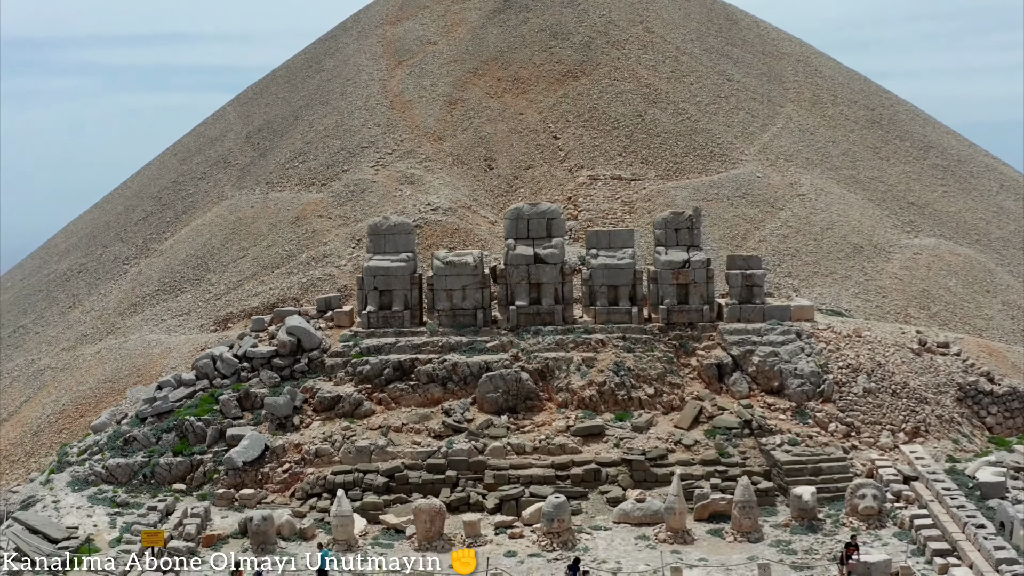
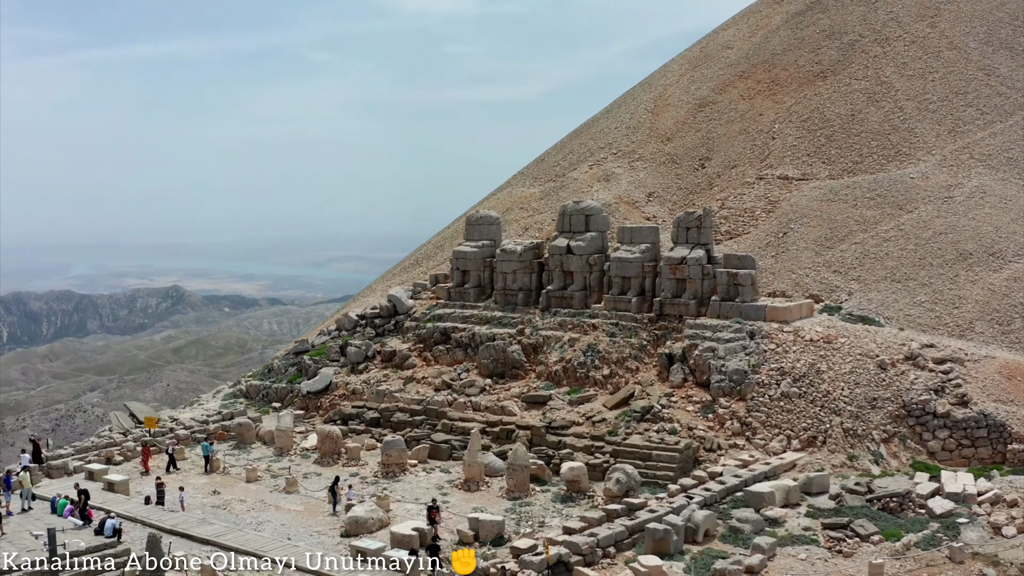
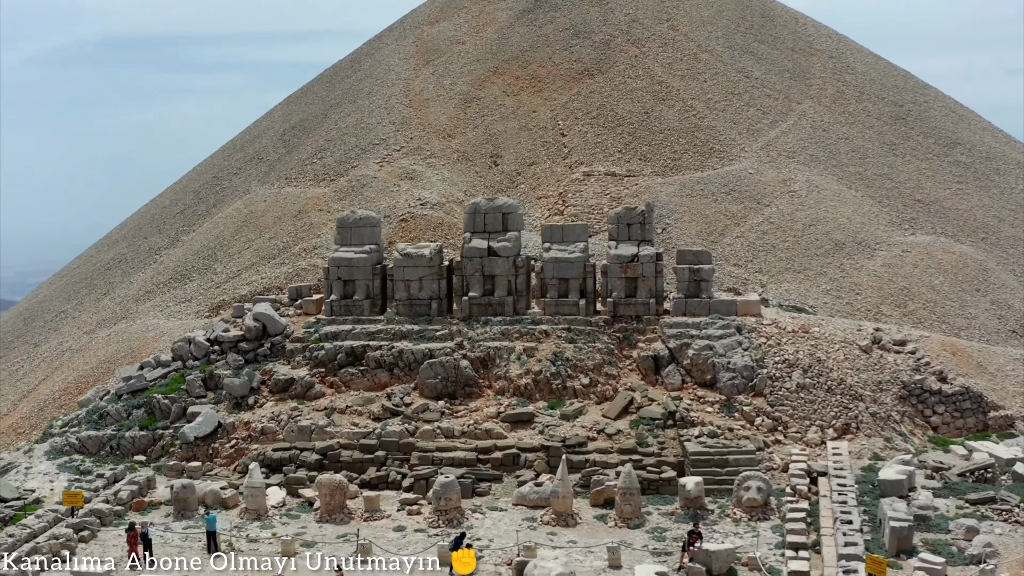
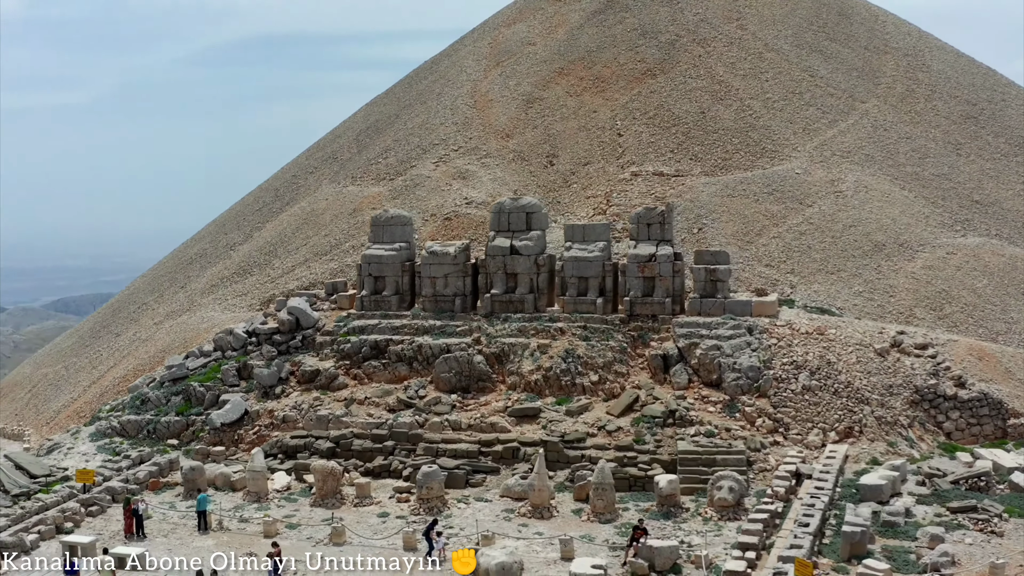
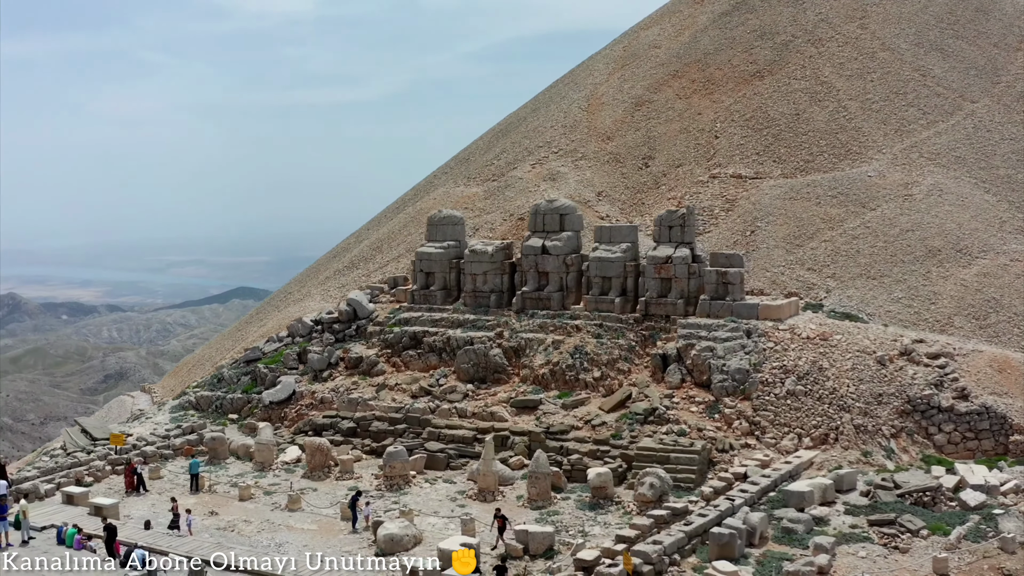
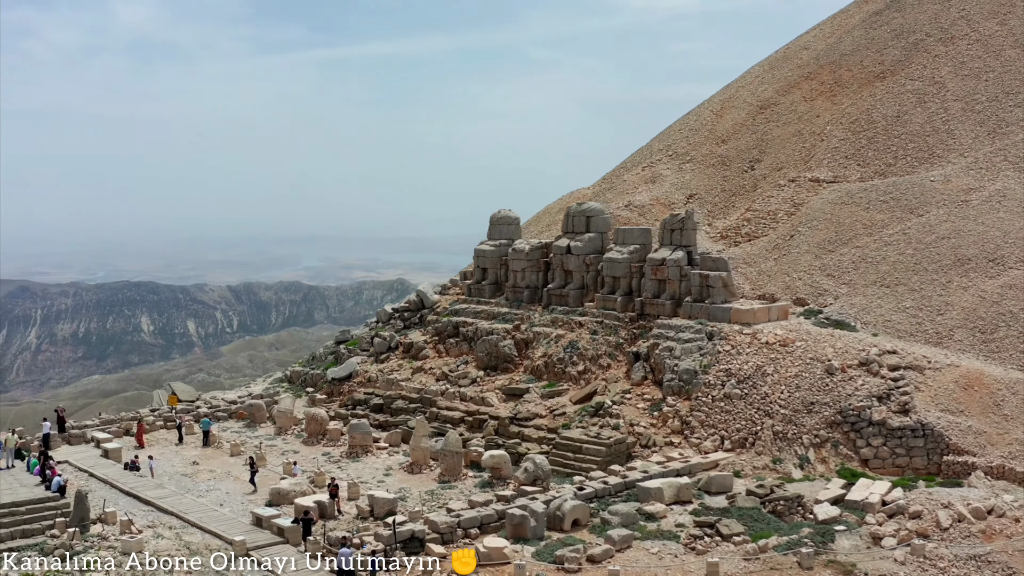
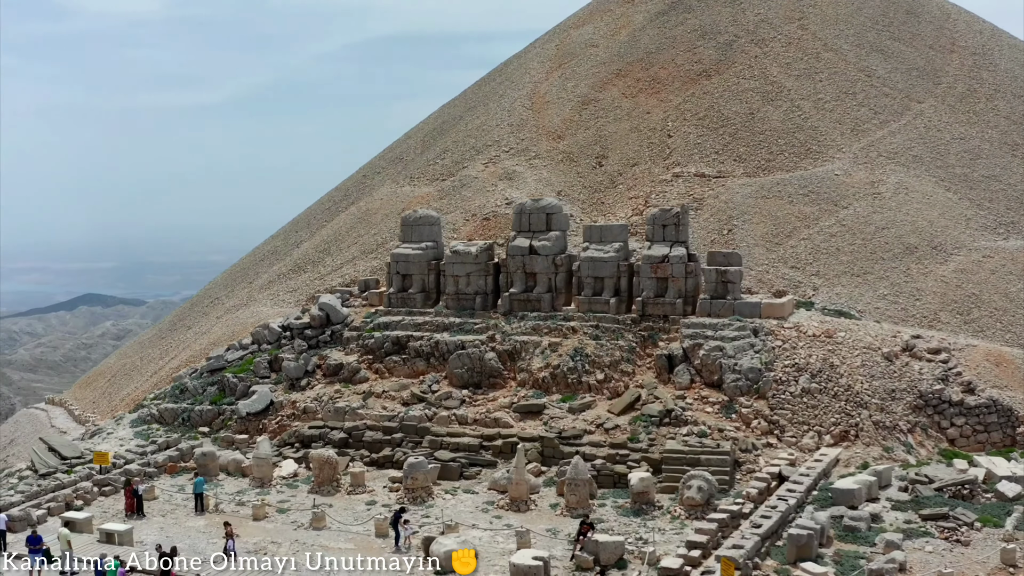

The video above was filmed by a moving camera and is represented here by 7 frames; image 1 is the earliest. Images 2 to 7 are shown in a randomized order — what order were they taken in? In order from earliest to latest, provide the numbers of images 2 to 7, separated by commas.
3, 4, 7, 5, 2, 6
